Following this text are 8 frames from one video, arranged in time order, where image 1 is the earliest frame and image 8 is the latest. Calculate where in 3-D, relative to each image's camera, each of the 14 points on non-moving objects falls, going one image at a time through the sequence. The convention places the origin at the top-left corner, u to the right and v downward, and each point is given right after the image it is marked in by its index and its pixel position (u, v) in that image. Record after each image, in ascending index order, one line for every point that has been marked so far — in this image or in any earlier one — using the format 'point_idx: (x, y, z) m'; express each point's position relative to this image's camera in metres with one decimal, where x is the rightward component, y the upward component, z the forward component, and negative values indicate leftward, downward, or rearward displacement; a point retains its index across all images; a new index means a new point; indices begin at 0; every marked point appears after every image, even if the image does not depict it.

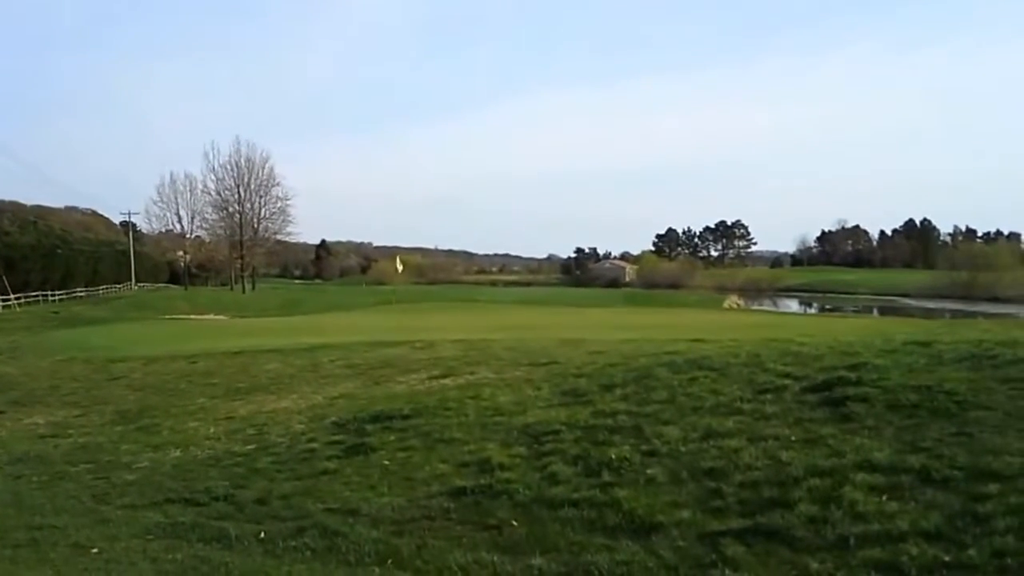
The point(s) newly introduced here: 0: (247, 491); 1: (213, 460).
0: (-2.1, -1.6, +9.3) m
1: (-2.8, -1.6, +10.9) m
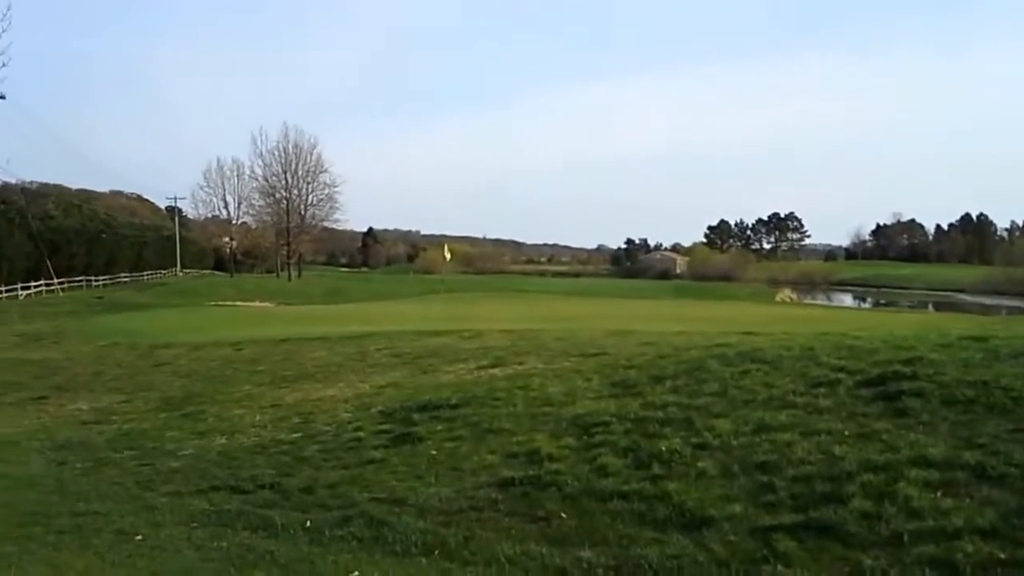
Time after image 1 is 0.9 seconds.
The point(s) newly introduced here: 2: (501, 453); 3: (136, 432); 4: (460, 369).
0: (-1.7, -1.5, +9.3) m
1: (-2.3, -1.5, +10.9) m
2: (-0.1, -1.2, +8.9) m
3: (-4.1, -1.6, +12.9) m
4: (-0.6, -1.0, +14.4) m
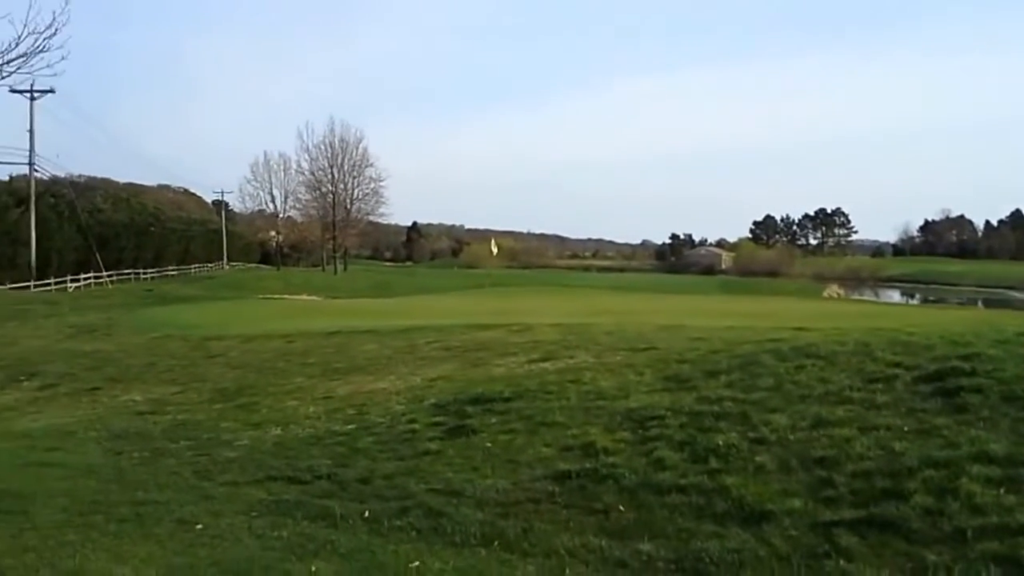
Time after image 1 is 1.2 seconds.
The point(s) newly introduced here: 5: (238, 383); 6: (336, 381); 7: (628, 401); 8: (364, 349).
0: (-1.3, -1.5, +9.4) m
1: (-1.8, -1.4, +11.1) m
2: (+0.3, -1.2, +9.0) m
3: (-3.5, -1.5, +13.1) m
4: (0.0, -0.9, +14.4) m
5: (-3.8, -1.3, +16.2) m
6: (-2.3, -1.2, +15.4) m
7: (+1.0, -0.9, +9.9) m
8: (-2.3, -0.9, +18.3) m
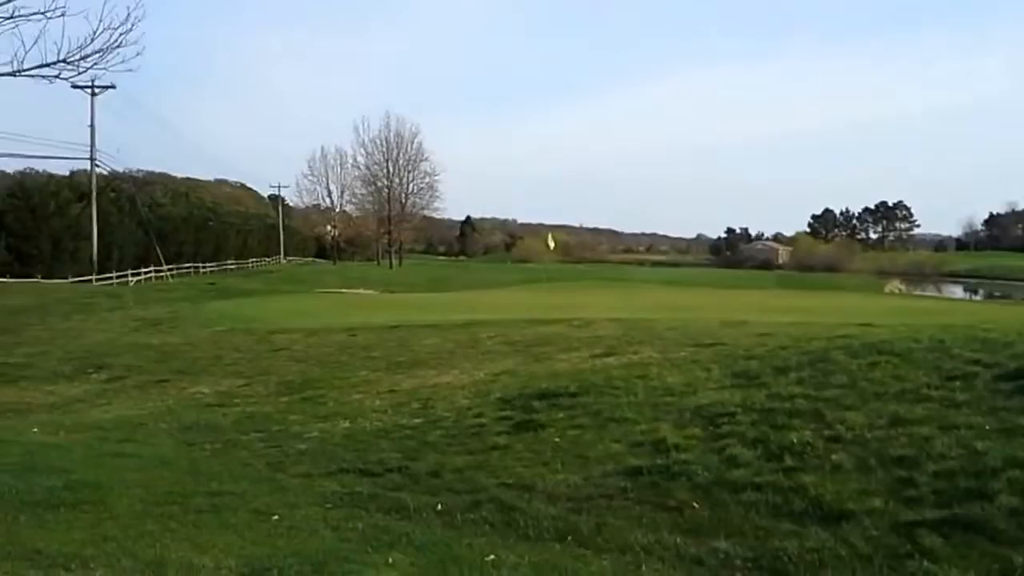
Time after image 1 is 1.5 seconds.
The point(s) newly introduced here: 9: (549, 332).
0: (-0.7, -1.4, +9.5) m
1: (-1.2, -1.4, +11.1) m
2: (+0.9, -1.2, +9.0) m
3: (-2.8, -1.4, +13.2) m
4: (+0.8, -0.8, +14.4) m
5: (-2.9, -1.2, +16.4) m
6: (-1.5, -1.1, +15.5) m
7: (+1.5, -0.9, +9.8) m
8: (-1.4, -0.8, +18.4) m
9: (+0.6, -0.7, +17.7) m
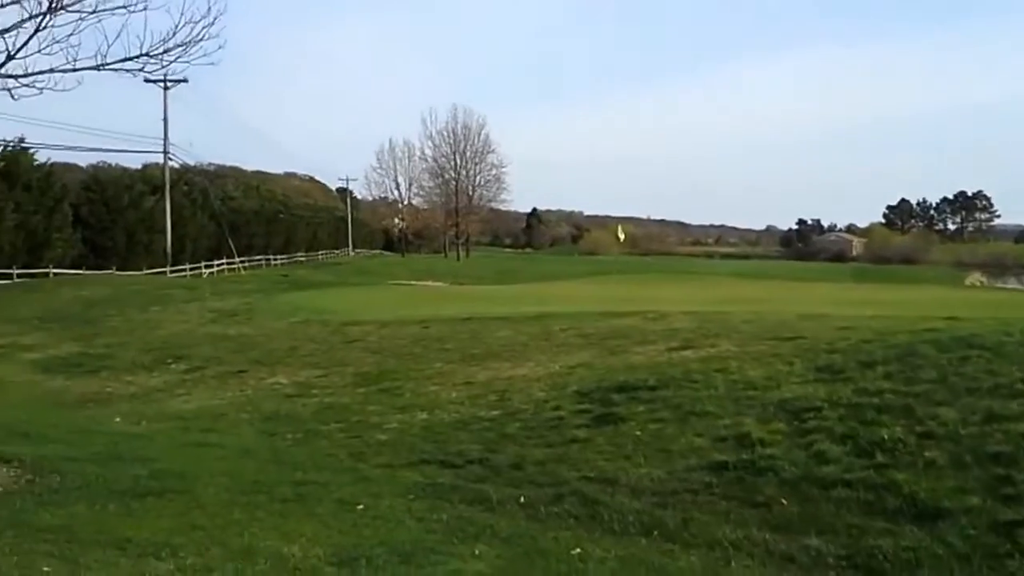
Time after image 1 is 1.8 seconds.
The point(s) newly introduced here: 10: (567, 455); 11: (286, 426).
0: (-0.1, -1.4, +9.5) m
1: (-0.5, -1.3, +11.1) m
2: (+1.5, -1.1, +8.8) m
3: (-2.0, -1.3, +13.3) m
4: (+1.7, -0.8, +14.3) m
5: (-1.9, -1.1, +16.5) m
6: (-0.5, -1.0, +15.5) m
7: (+2.2, -0.8, +9.7) m
8: (-0.2, -0.7, +18.4) m
9: (+1.7, -0.6, +17.6) m
10: (+0.4, -1.3, +9.2) m
11: (-2.3, -1.4, +12.0) m
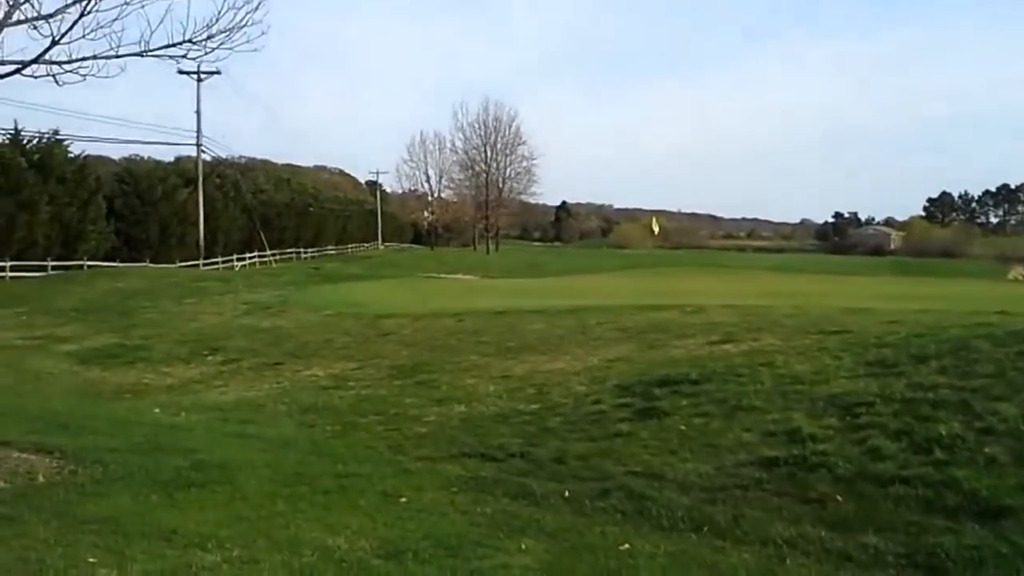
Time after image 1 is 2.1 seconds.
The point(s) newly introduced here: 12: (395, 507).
0: (+0.2, -1.3, +9.3) m
1: (-0.1, -1.2, +11.0) m
2: (+1.8, -1.0, +8.7) m
3: (-1.5, -1.2, +13.2) m
4: (+2.1, -0.7, +14.1) m
5: (-1.4, -1.0, +16.3) m
6: (0.0, -0.9, +15.4) m
7: (+2.5, -0.8, +9.5) m
8: (+0.3, -0.6, +18.3) m
9: (+2.2, -0.4, +17.4) m
10: (+0.8, -1.2, +9.0) m
11: (-1.9, -1.3, +11.9) m
12: (-0.8, -1.5, +7.8) m
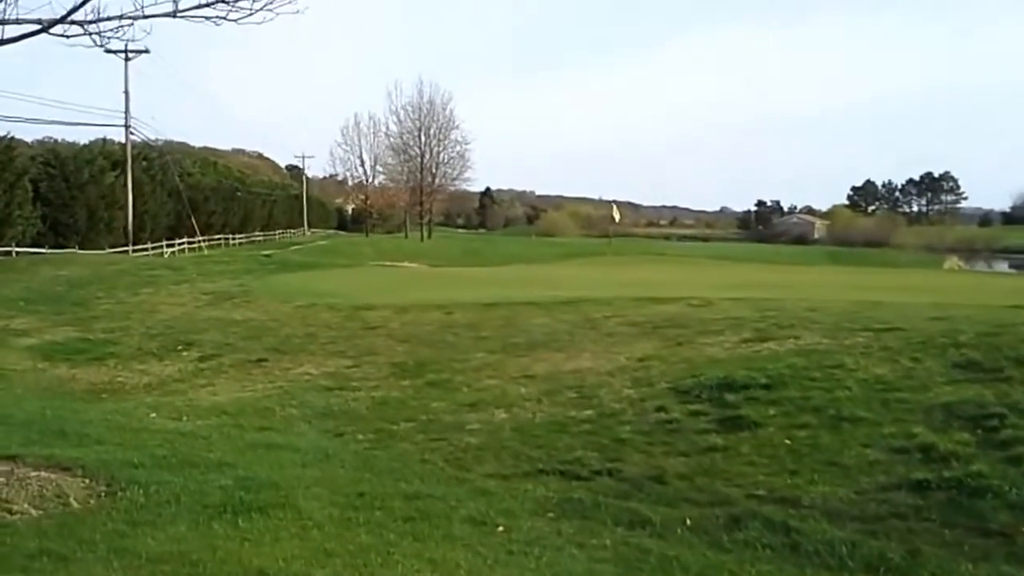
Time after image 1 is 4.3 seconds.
0: (+0.8, -1.3, +8.3) m
1: (+0.4, -1.2, +10.0) m
2: (+2.4, -1.0, +7.8) m
3: (-1.2, -1.2, +12.1) m
4: (+2.4, -0.6, +13.2) m
5: (-1.2, -0.9, +15.2) m
6: (+0.2, -0.9, +14.4) m
7: (+3.1, -0.8, +8.6) m
8: (+0.3, -0.5, +17.3) m
9: (+2.2, -0.3, +16.5) m
10: (+1.4, -1.2, +8.1) m
11: (-1.5, -1.3, +10.8) m
12: (-0.1, -1.5, +6.8) m
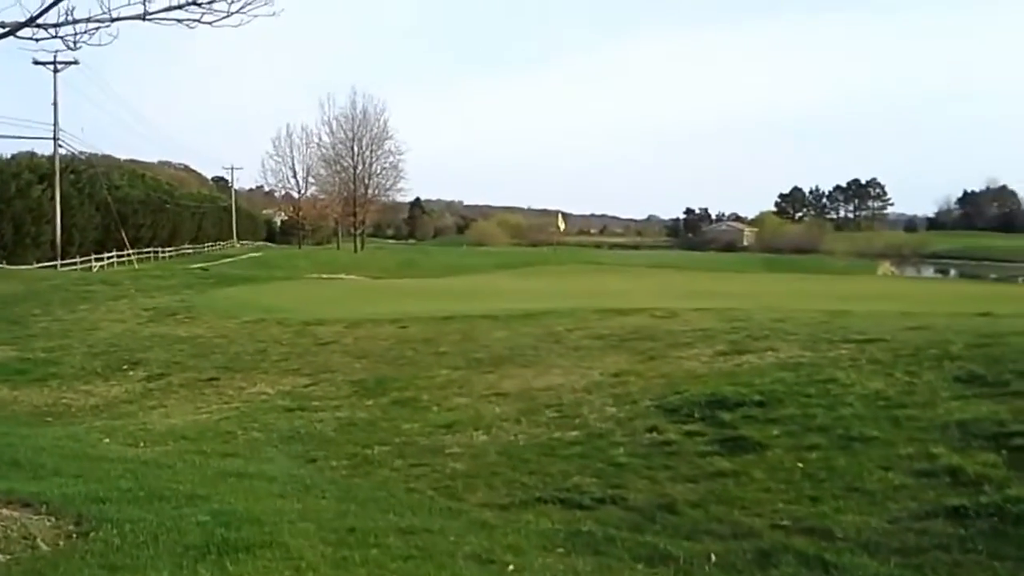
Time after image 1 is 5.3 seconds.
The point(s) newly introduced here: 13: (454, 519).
0: (+0.8, -1.4, +7.9) m
1: (+0.3, -1.3, +9.5) m
2: (+2.5, -1.1, +7.4) m
3: (-1.4, -1.3, +11.5) m
4: (+2.1, -0.7, +12.9) m
5: (-1.7, -1.1, +14.6) m
6: (-0.2, -1.0, +13.9) m
7: (+3.1, -0.9, +8.3) m
8: (-0.2, -0.7, +16.8) m
9: (+1.7, -0.5, +16.1) m
10: (+1.4, -1.3, +7.7) m
11: (-1.6, -1.4, +10.2) m
12: (0.0, -1.6, +6.2) m
13: (-0.4, -1.5, +7.6) m
